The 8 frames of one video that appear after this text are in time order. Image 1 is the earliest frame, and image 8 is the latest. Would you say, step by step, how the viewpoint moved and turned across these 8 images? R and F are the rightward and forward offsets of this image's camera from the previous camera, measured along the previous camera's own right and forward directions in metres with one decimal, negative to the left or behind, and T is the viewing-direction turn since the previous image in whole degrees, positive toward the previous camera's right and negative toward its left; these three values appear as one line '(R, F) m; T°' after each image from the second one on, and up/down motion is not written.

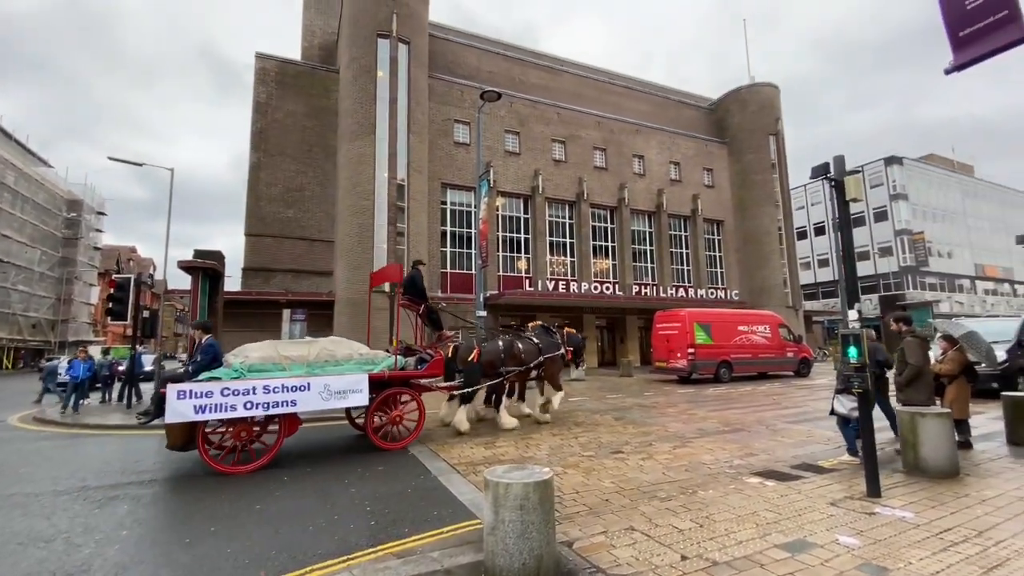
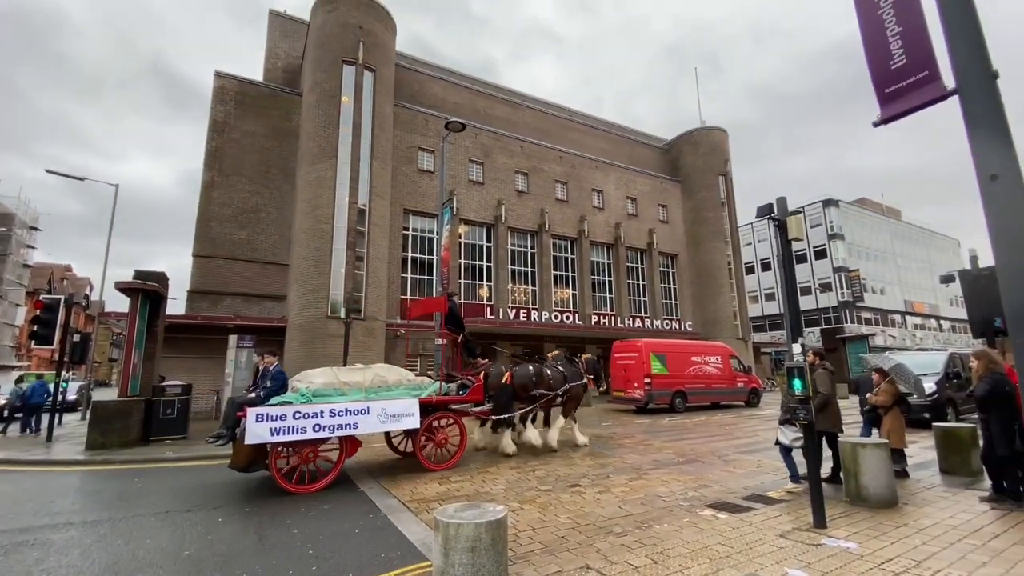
(0.0, 0.0) m; +5°
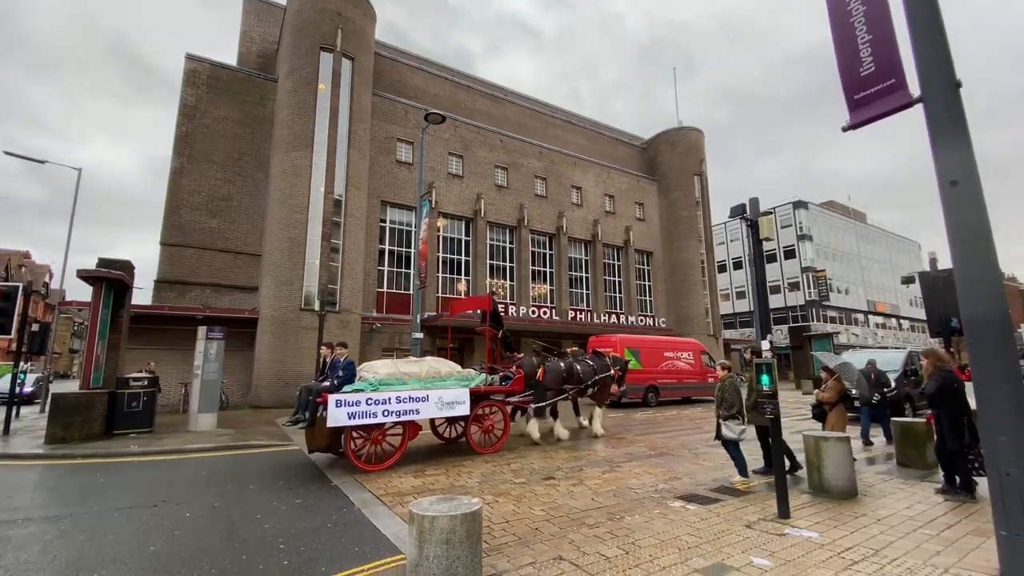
(0.0, 0.0) m; +3°
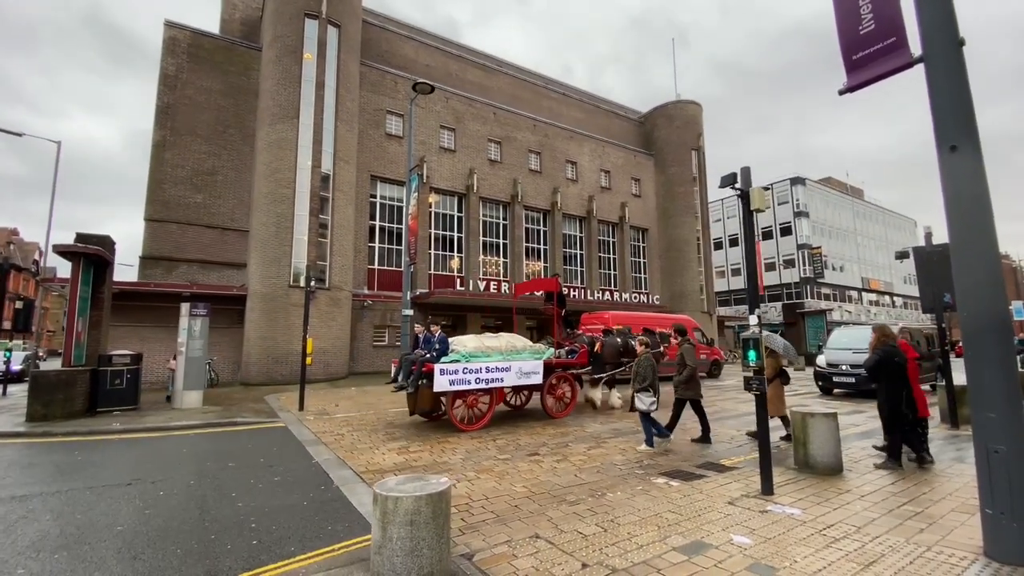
(+0.2, +0.2) m; 0°
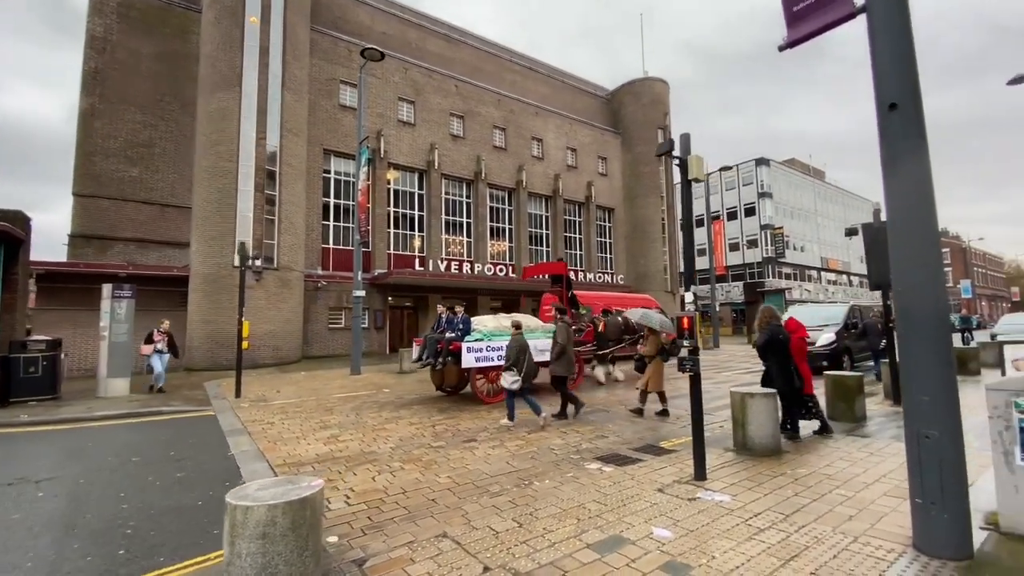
(+0.6, +0.5) m; +3°
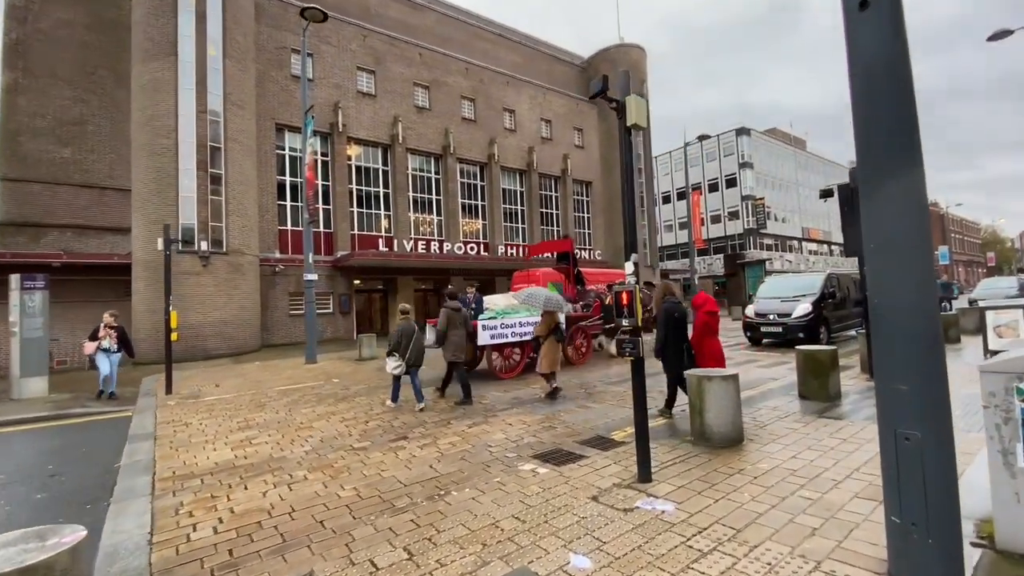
(+0.7, +0.9) m; +1°
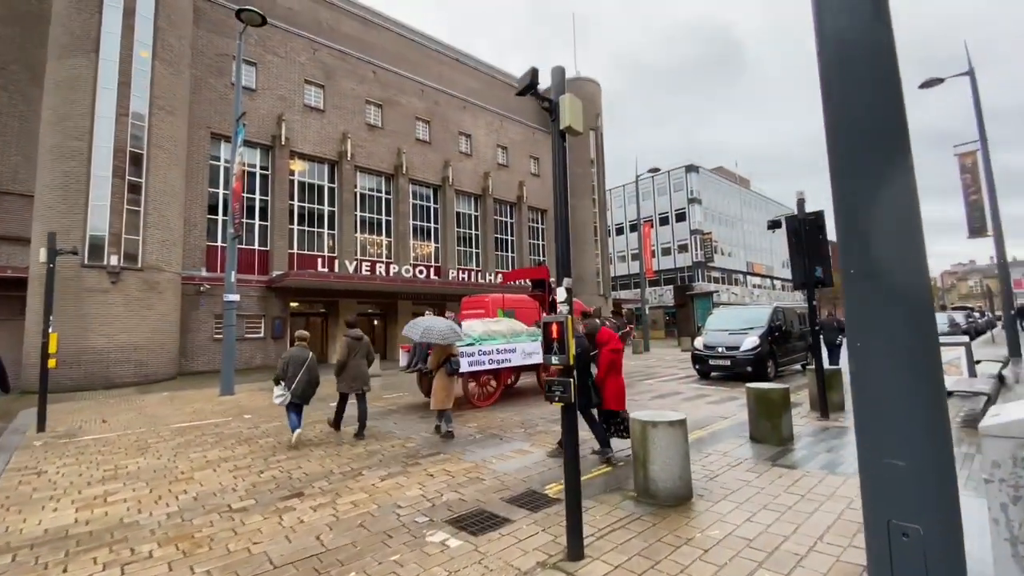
(+0.4, +0.7) m; +5°
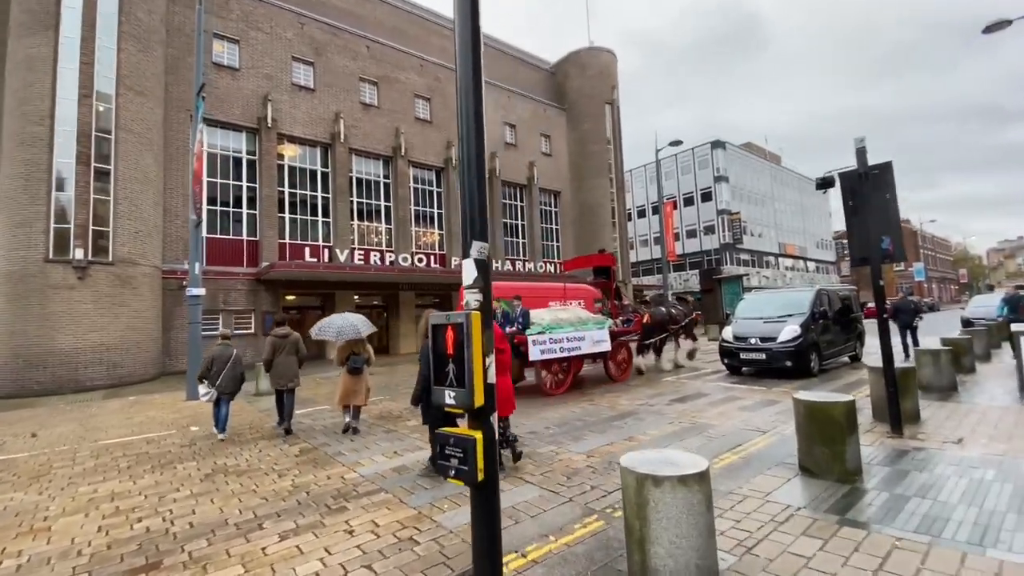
(+0.6, +1.7) m; -3°
